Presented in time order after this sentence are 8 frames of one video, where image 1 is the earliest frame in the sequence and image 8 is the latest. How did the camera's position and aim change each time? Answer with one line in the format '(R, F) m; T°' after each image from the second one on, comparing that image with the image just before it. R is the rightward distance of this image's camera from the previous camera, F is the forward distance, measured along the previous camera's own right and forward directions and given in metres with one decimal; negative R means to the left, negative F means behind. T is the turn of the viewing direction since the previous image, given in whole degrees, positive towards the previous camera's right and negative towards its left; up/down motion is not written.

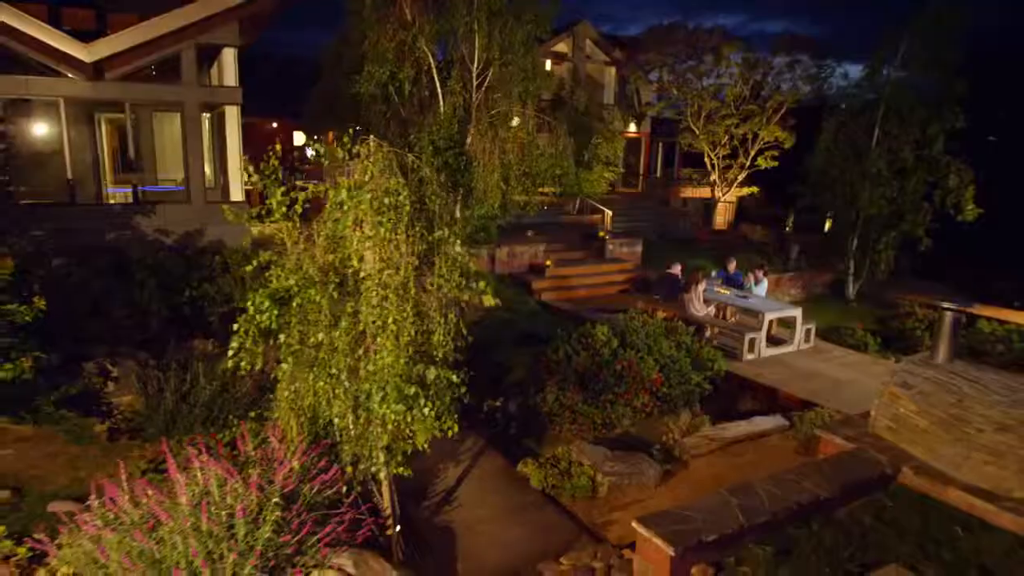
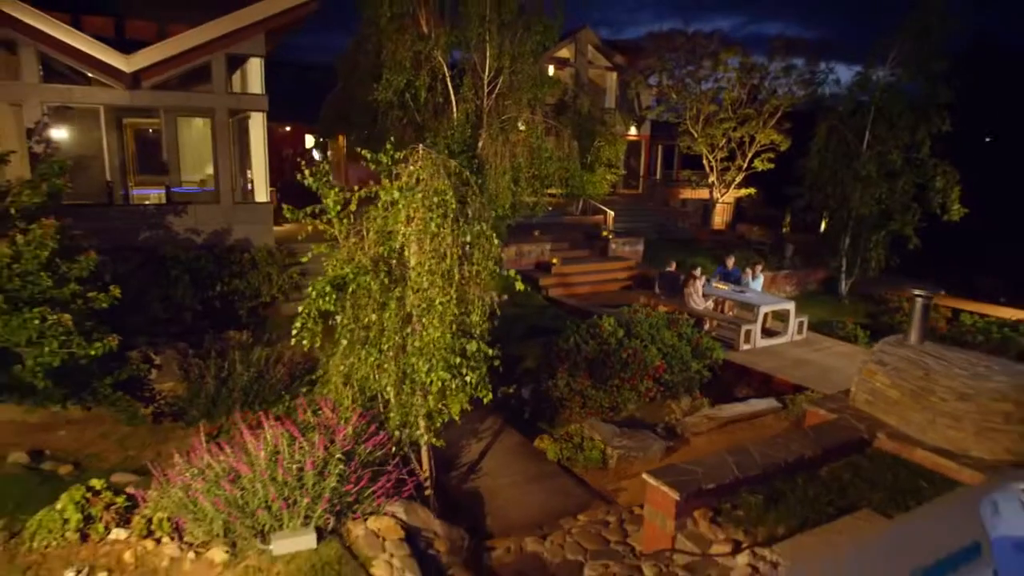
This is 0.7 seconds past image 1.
(-0.2, -0.6) m; 0°
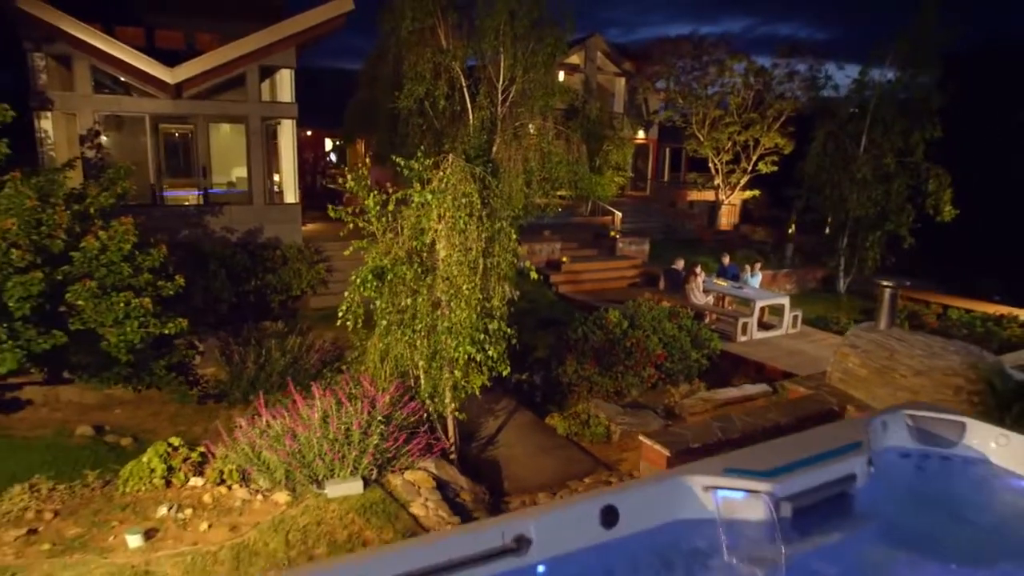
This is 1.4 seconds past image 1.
(0.0, -0.8) m; -1°
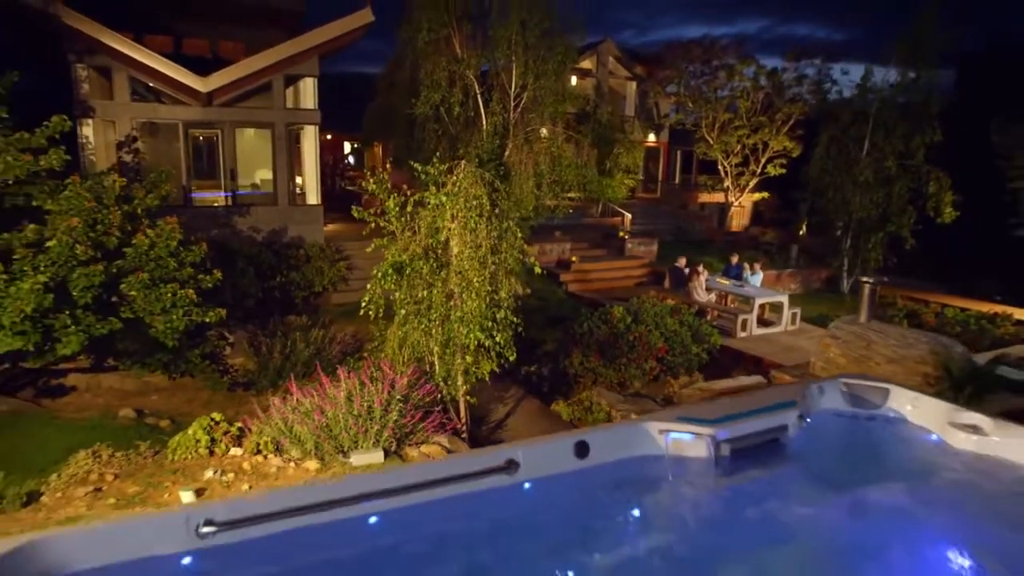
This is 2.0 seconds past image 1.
(+0.1, -0.6) m; -1°
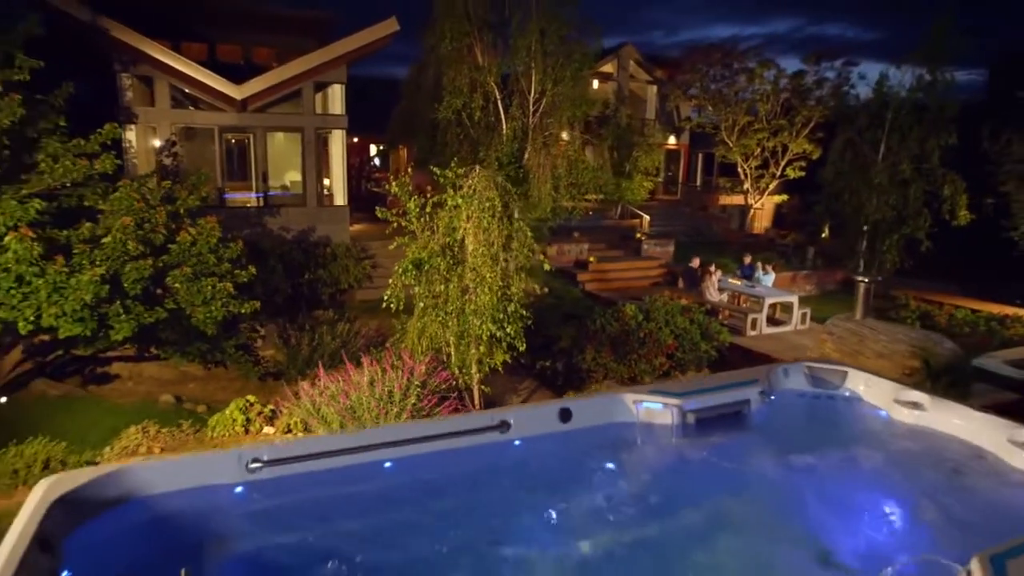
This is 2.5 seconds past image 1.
(+0.1, -0.5) m; -2°
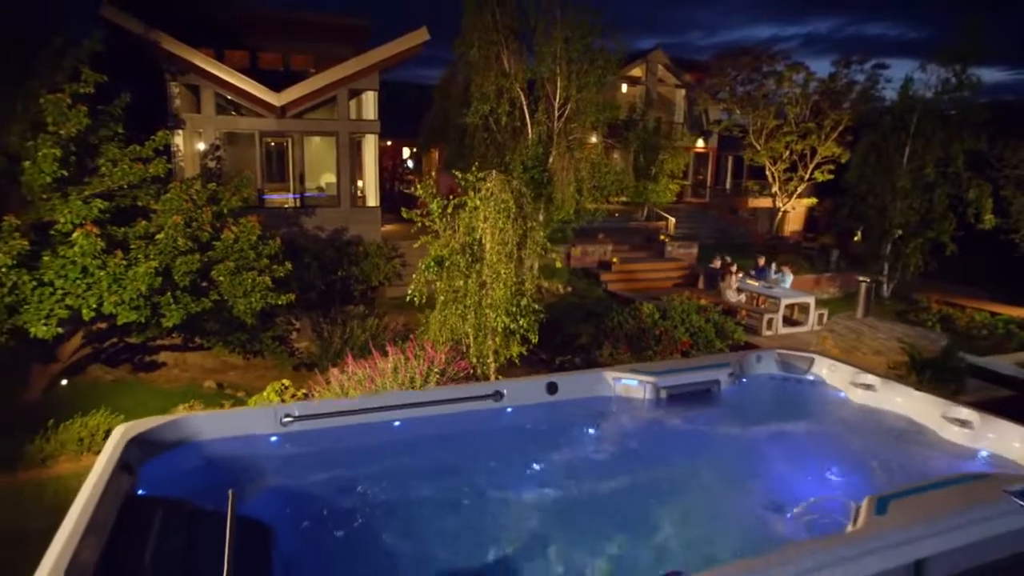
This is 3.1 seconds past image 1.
(+0.2, -0.5) m; -3°
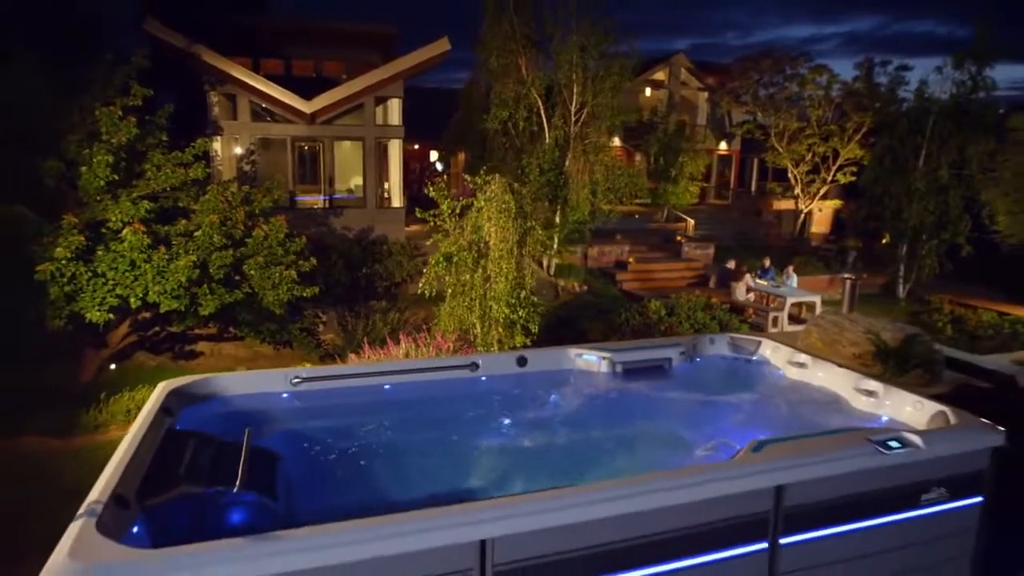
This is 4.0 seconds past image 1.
(+0.3, -0.6) m; -3°
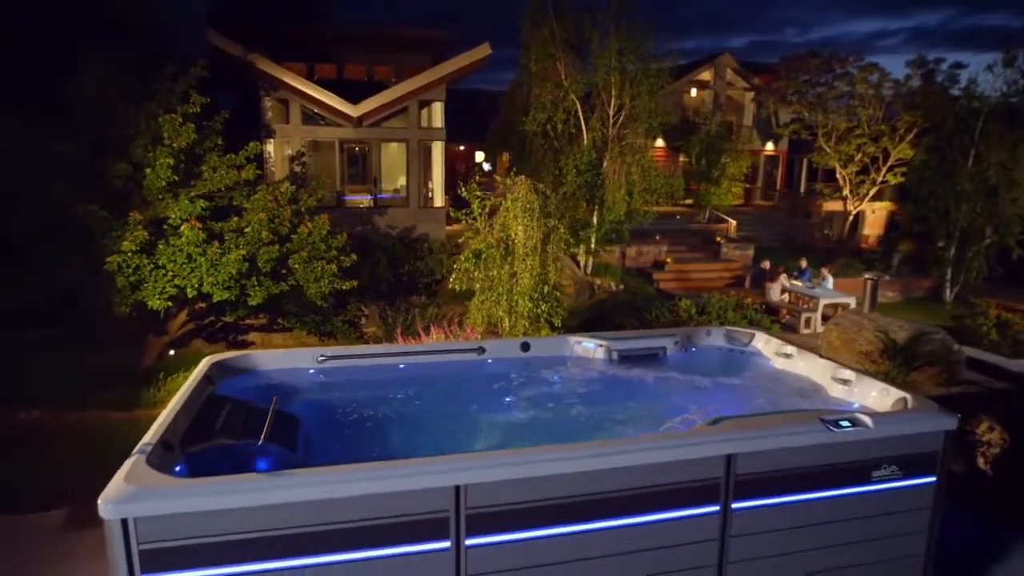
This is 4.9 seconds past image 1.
(+0.3, -0.4) m; -4°
